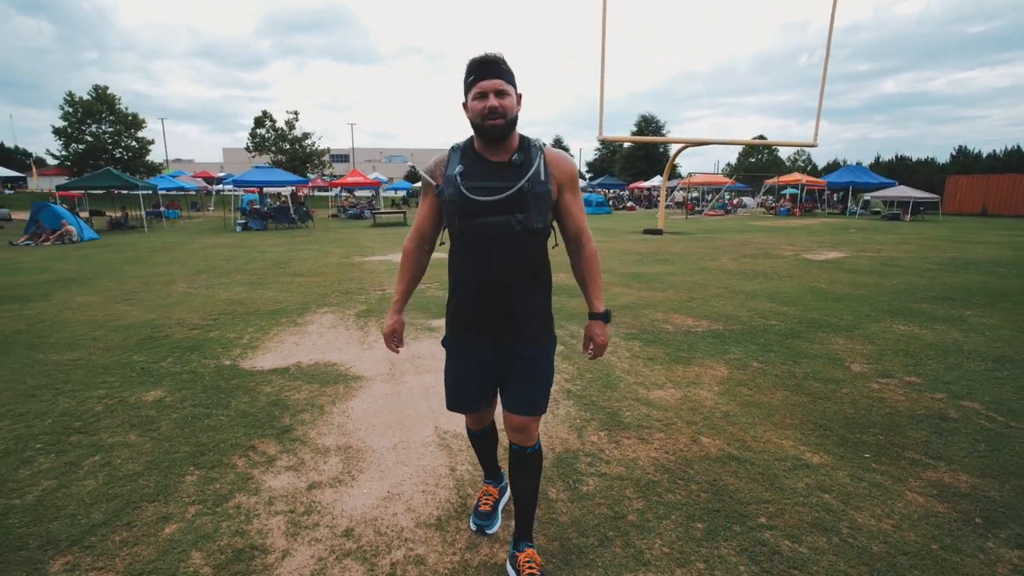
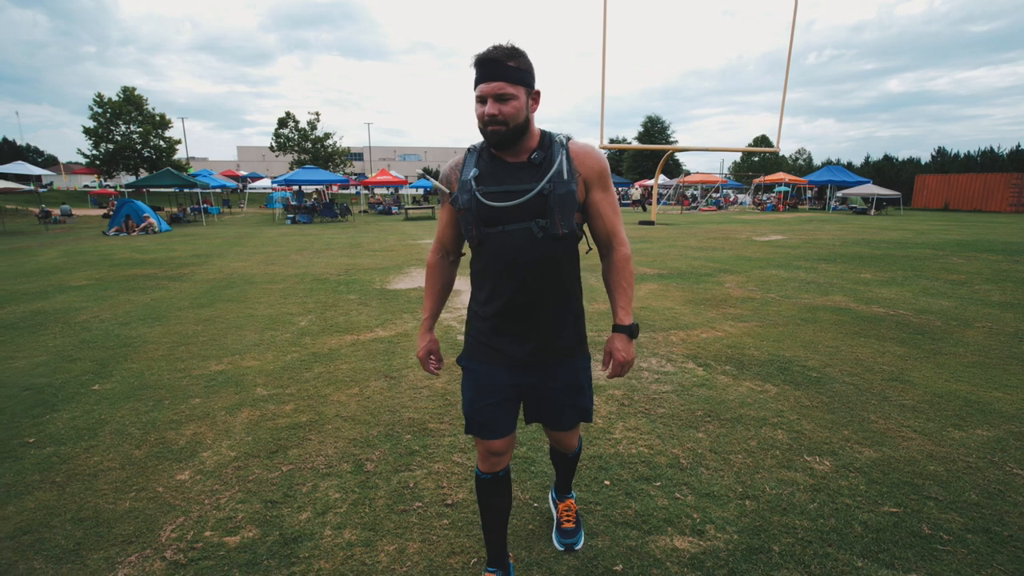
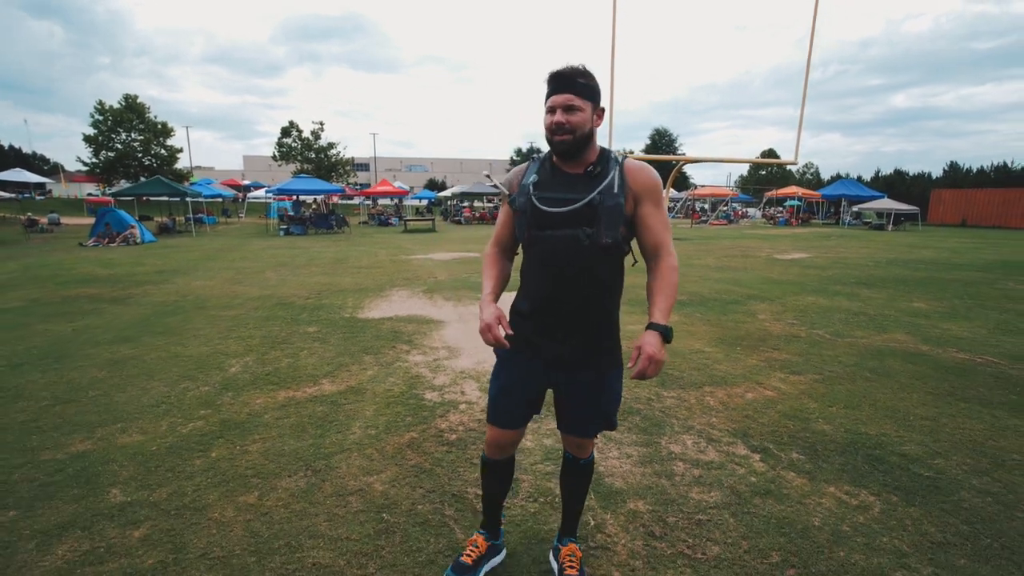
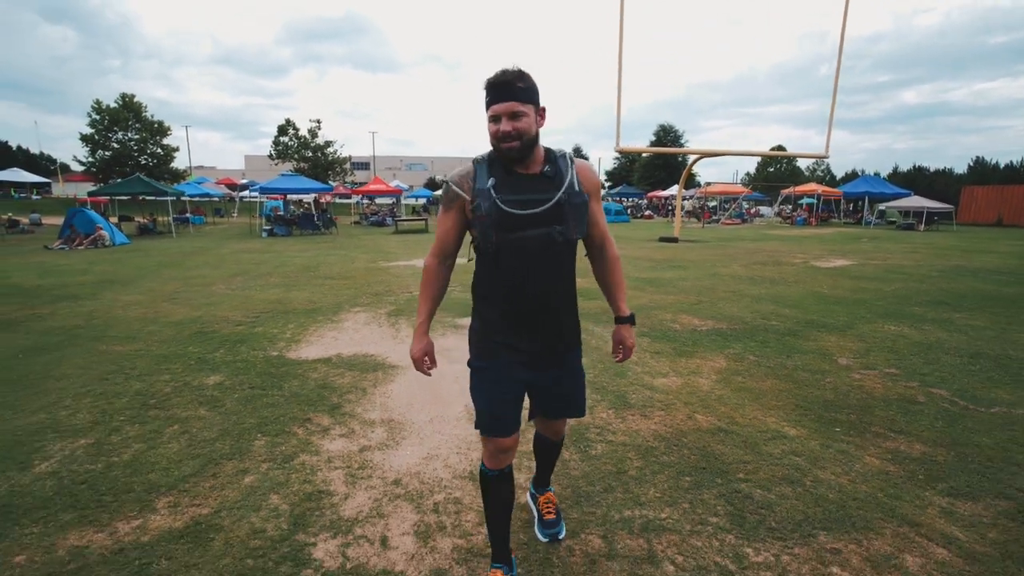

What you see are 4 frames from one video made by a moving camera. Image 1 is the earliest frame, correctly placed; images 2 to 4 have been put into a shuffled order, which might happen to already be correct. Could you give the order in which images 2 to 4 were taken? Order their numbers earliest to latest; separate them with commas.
4, 3, 2
